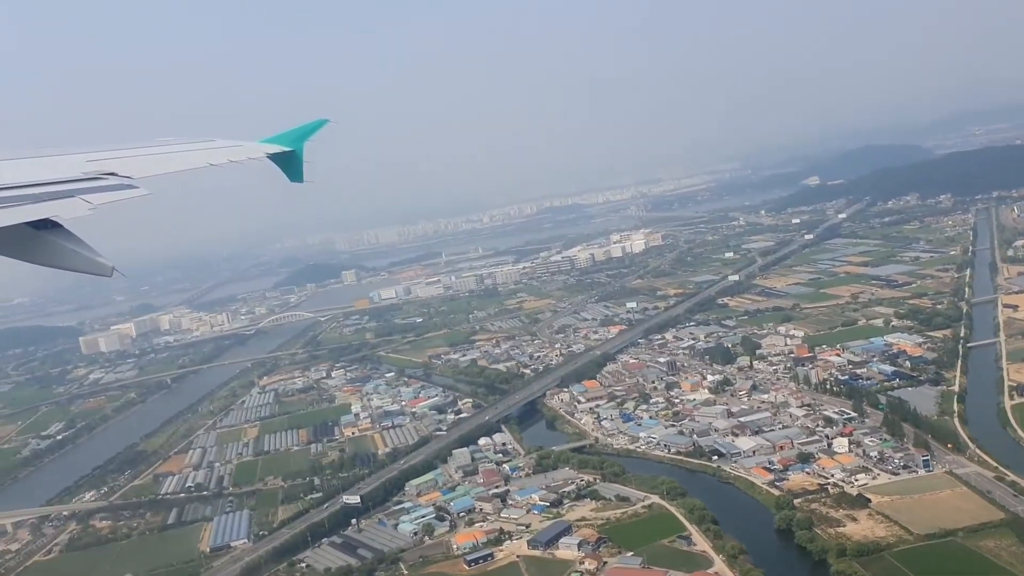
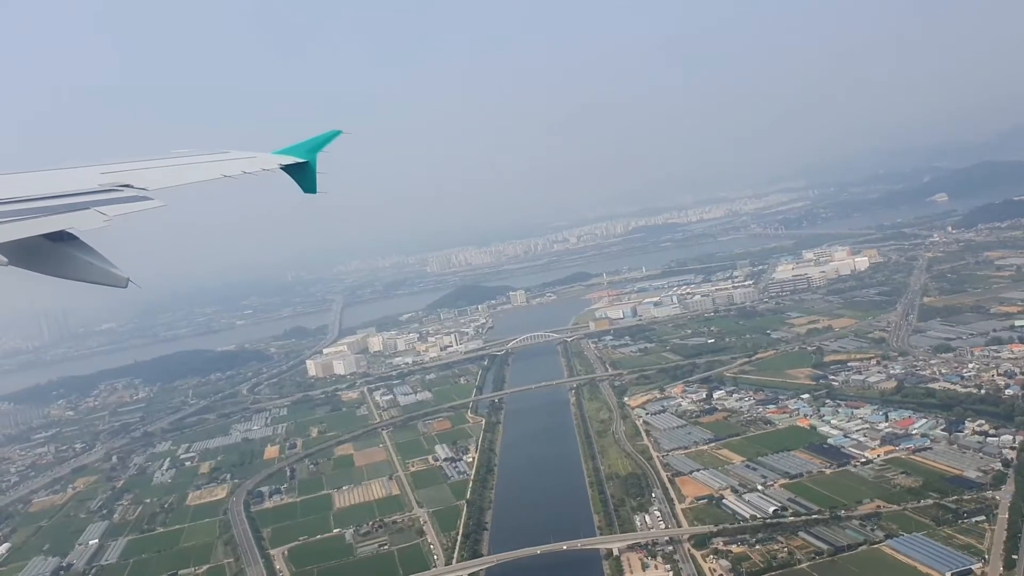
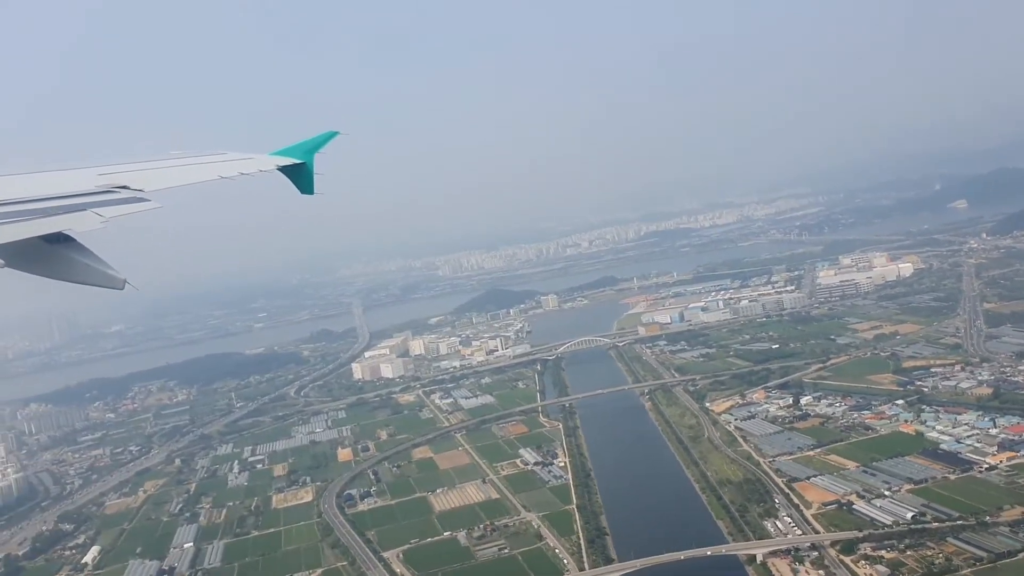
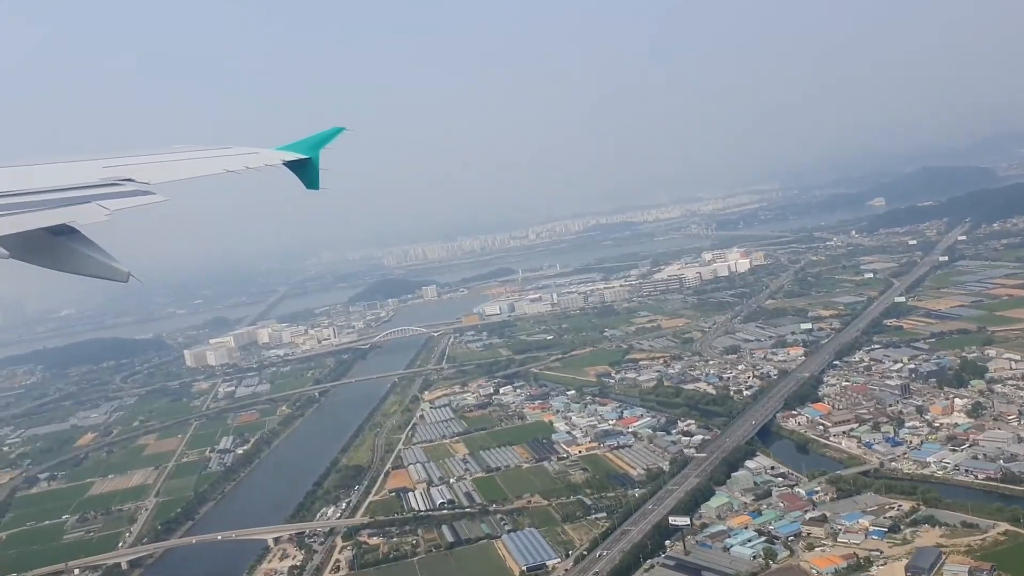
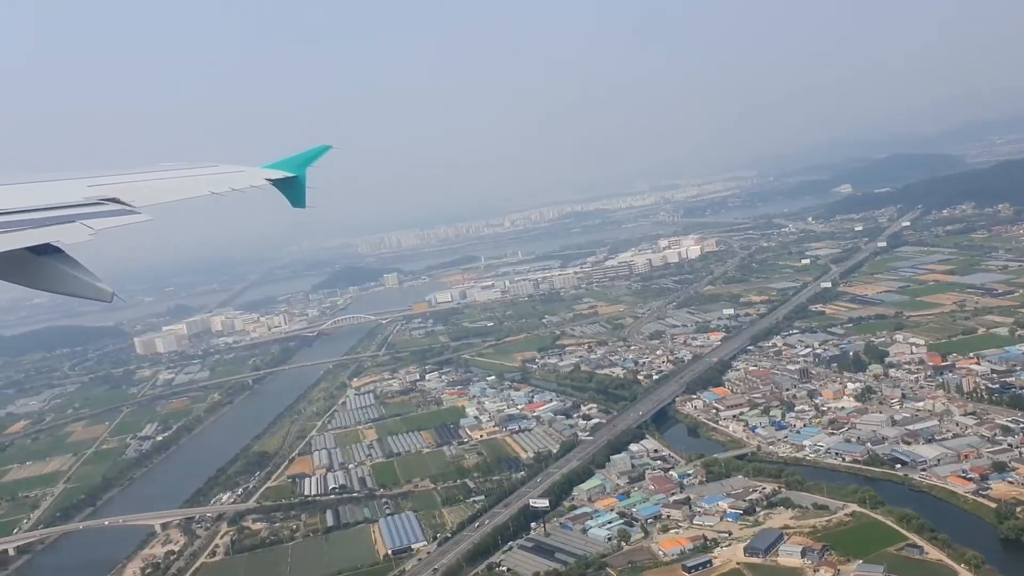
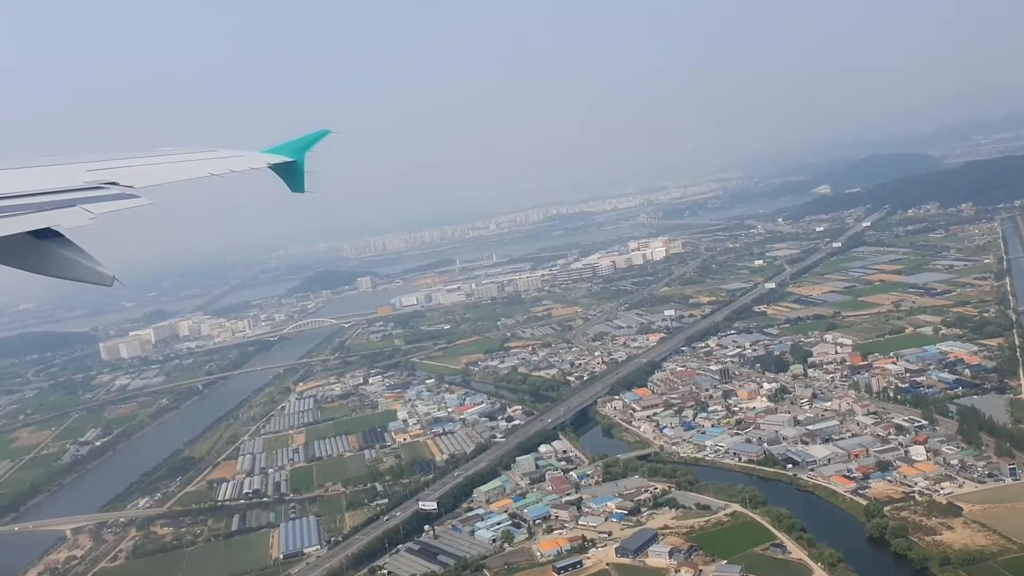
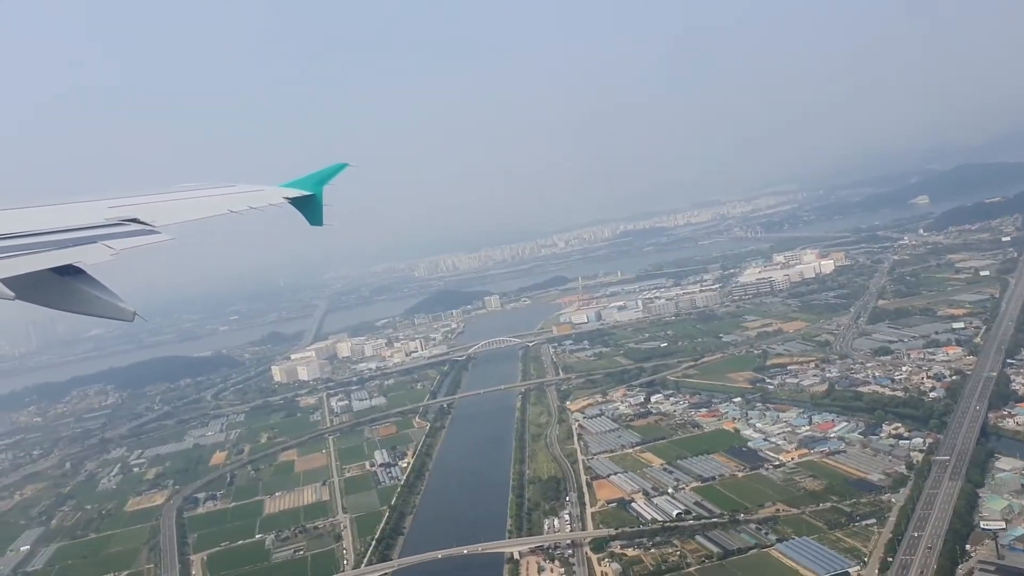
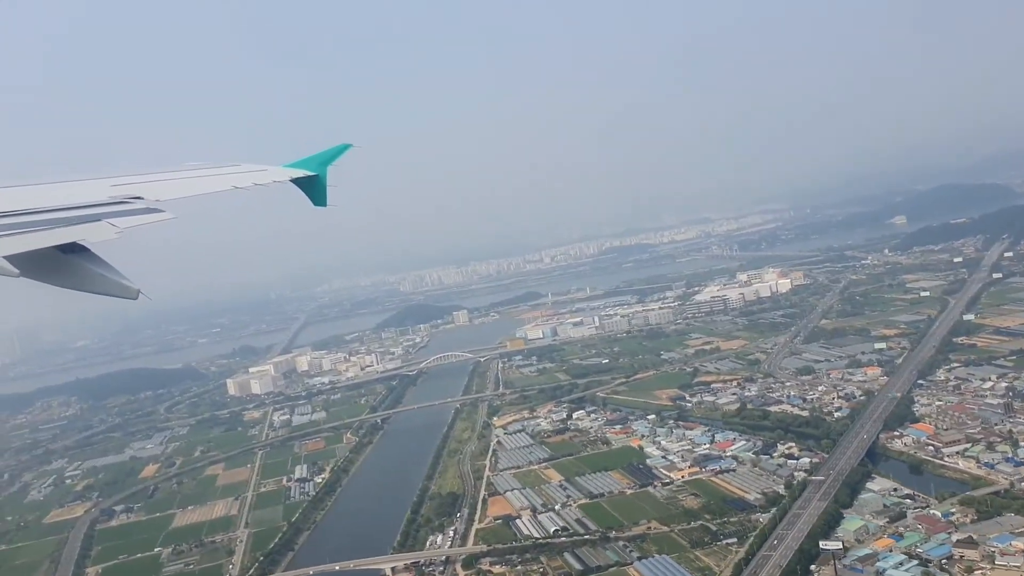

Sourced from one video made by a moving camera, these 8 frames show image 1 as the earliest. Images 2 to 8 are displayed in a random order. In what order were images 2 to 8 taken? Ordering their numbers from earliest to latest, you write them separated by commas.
6, 5, 4, 8, 7, 2, 3
